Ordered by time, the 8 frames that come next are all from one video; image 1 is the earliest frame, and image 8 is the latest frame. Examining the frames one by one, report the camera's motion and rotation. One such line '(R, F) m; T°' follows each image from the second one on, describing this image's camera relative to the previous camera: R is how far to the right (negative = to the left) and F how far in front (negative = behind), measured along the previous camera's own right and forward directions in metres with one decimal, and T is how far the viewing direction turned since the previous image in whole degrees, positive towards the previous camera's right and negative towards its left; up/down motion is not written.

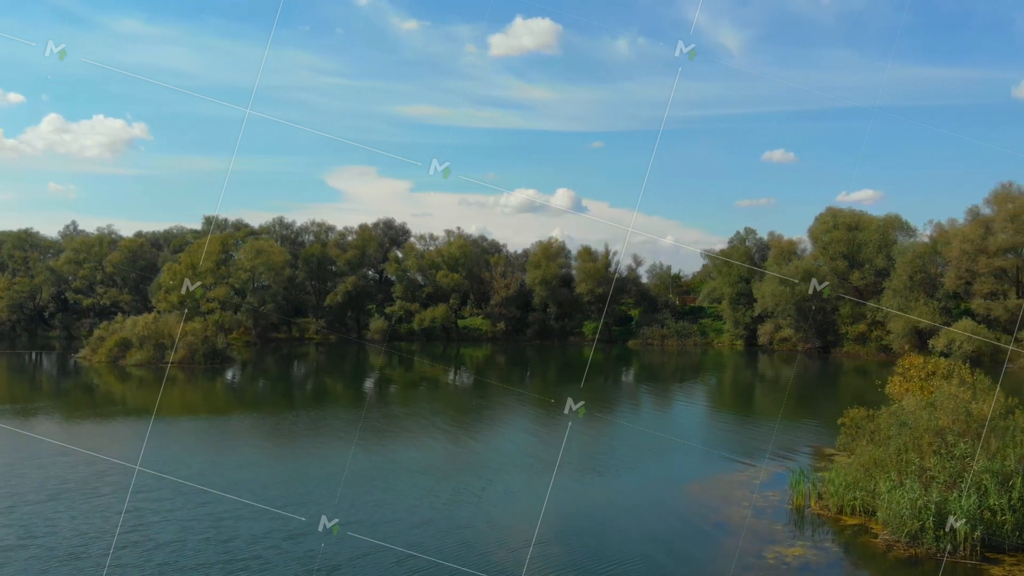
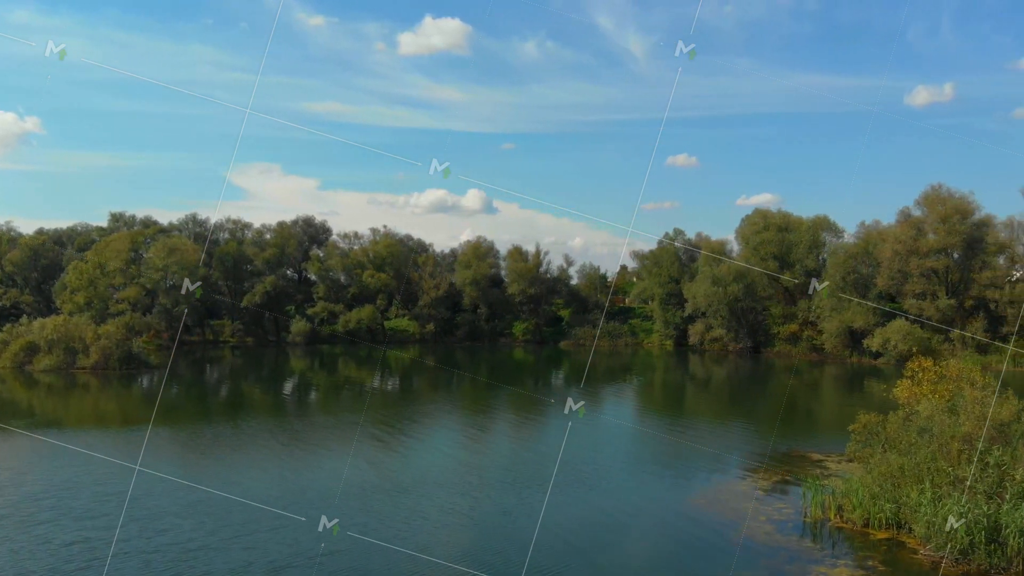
(-0.1, +0.4) m; +5°
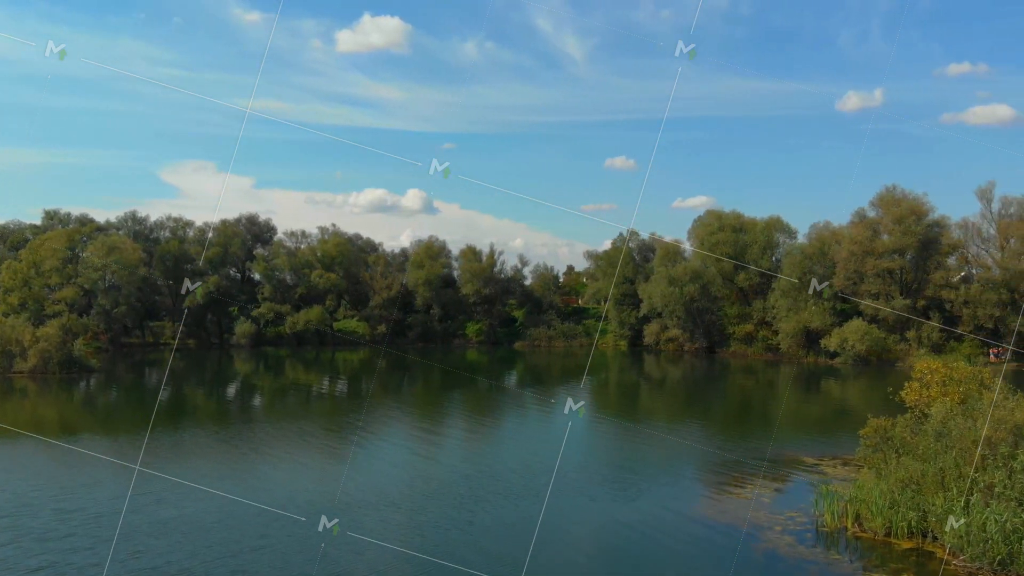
(-0.1, +0.3) m; +3°
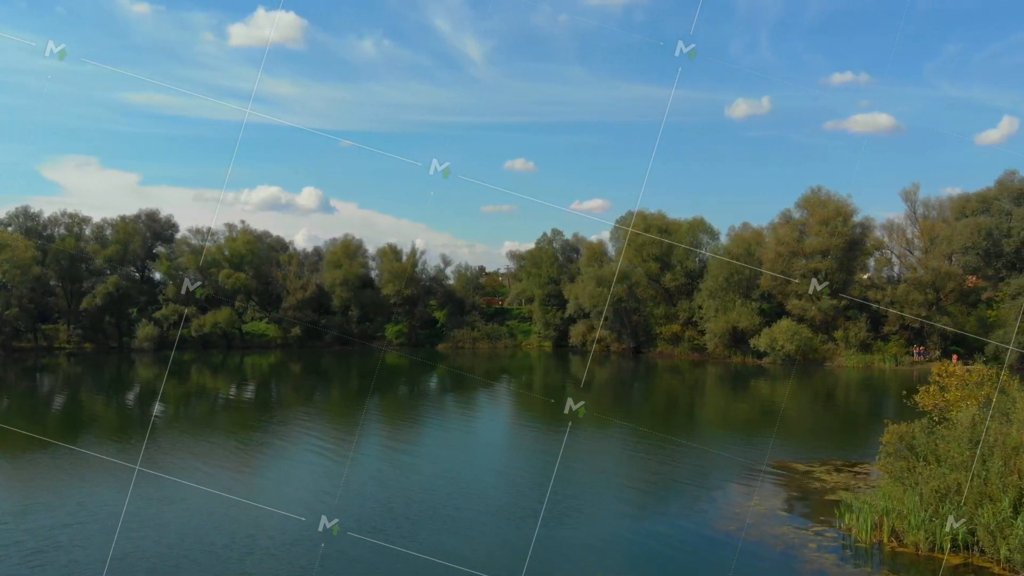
(-0.1, +0.5) m; +5°
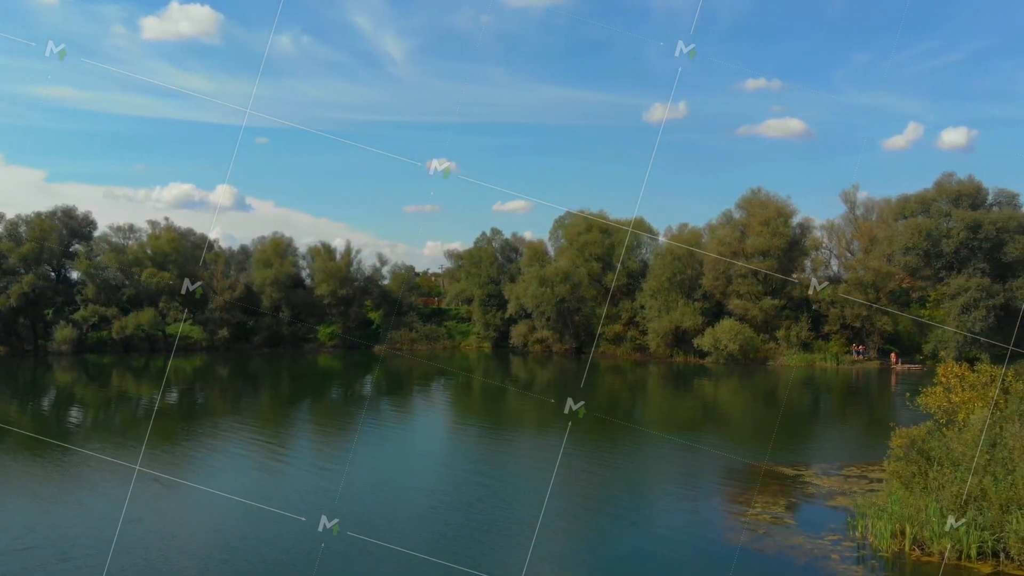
(+1.6, +0.9) m; -5°
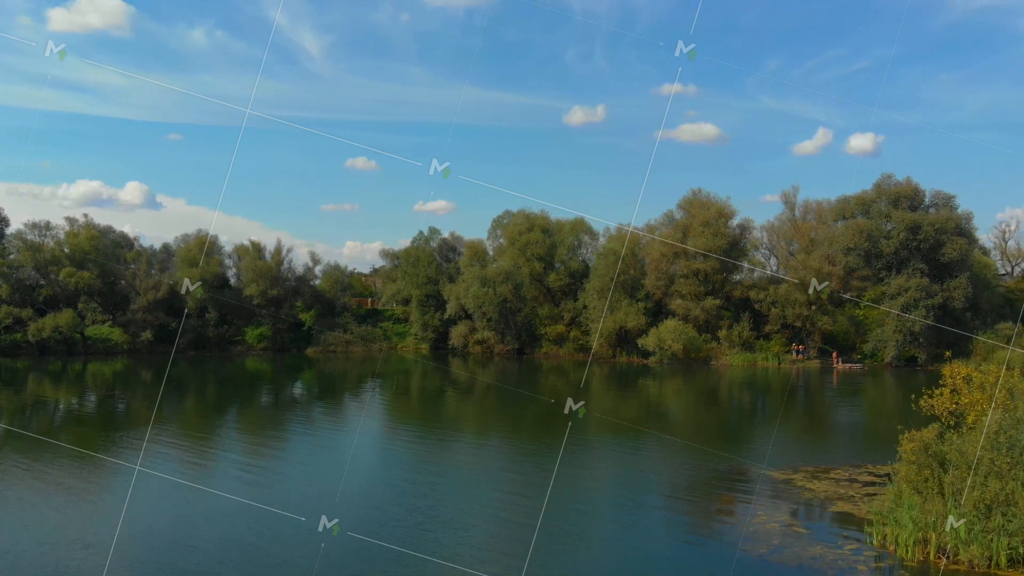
(-0.1, +0.2) m; +5°
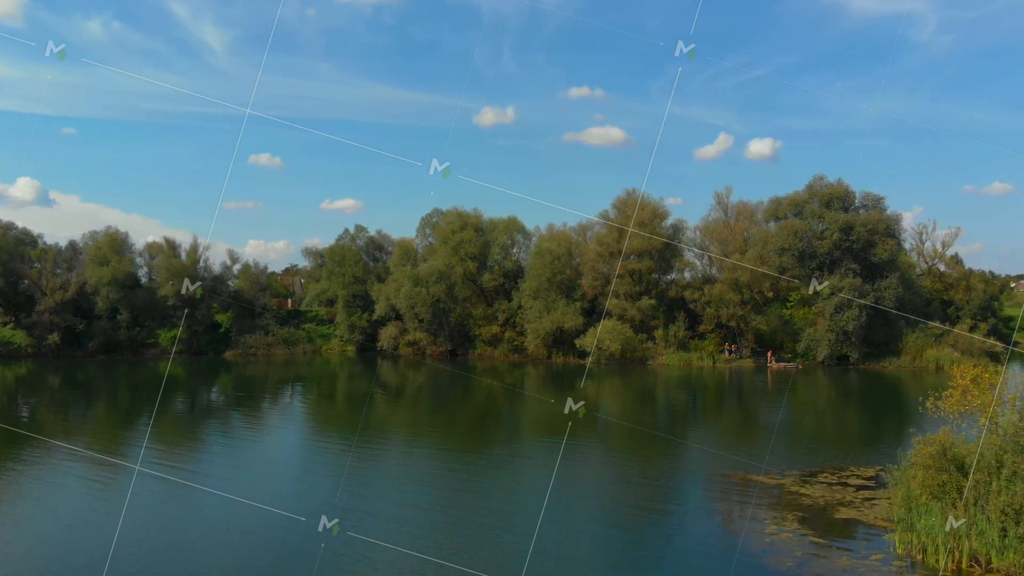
(-0.2, +0.2) m; +5°
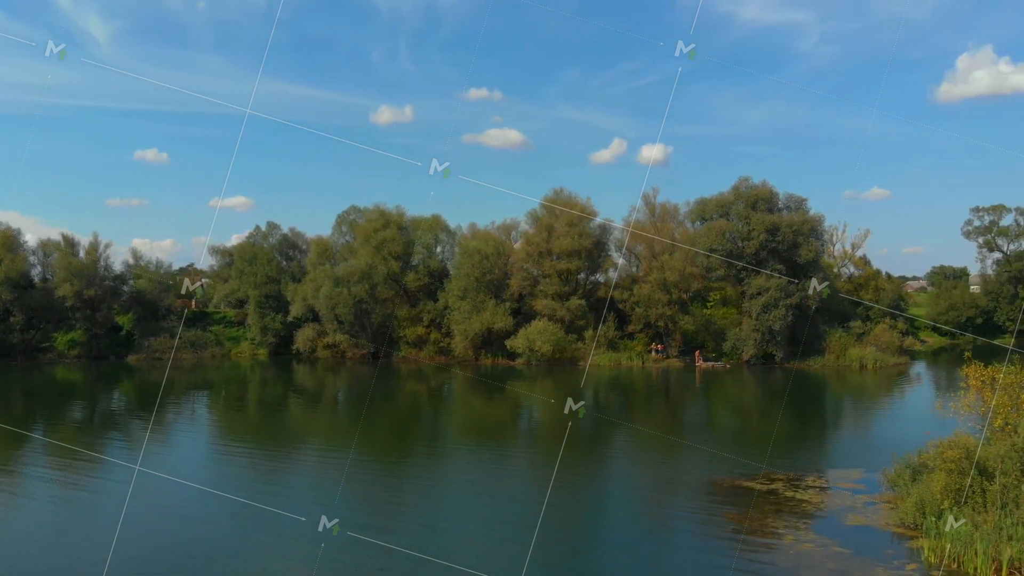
(-0.2, +0.2) m; +6°
